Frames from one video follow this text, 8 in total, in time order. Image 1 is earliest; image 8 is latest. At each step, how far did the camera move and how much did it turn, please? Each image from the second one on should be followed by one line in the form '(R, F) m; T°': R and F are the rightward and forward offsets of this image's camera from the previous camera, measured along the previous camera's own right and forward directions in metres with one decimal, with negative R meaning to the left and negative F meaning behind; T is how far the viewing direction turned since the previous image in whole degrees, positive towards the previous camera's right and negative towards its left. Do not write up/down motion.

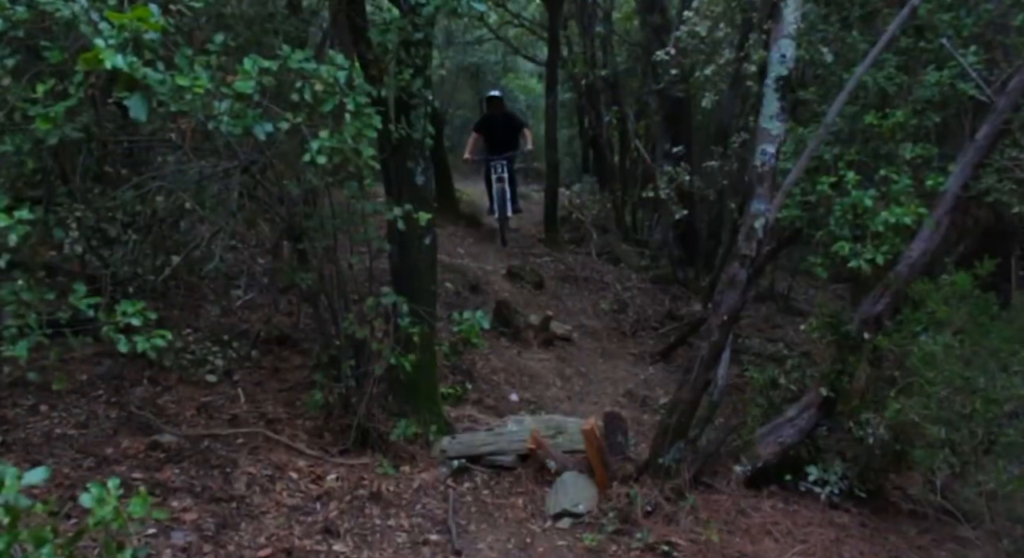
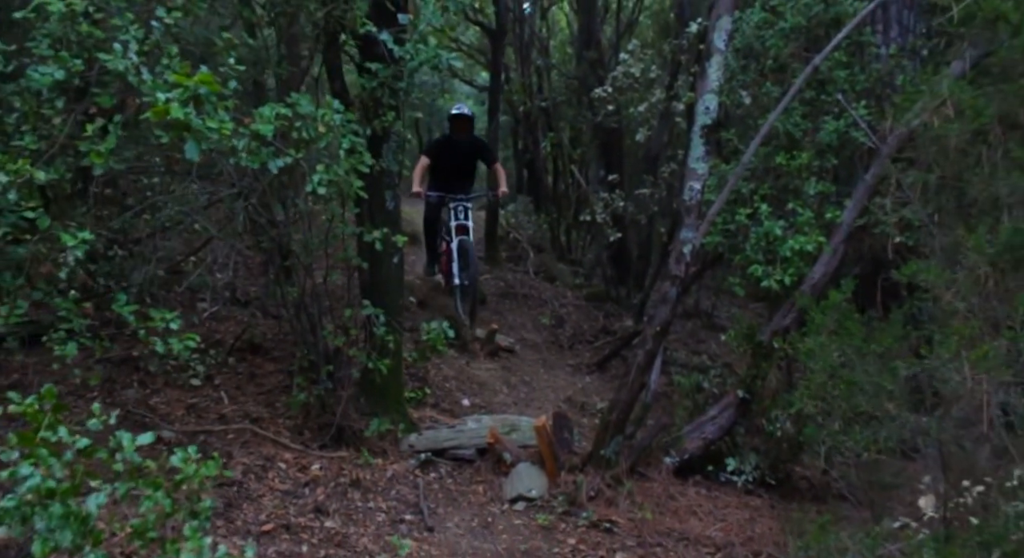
(-0.2, -0.8) m; +4°
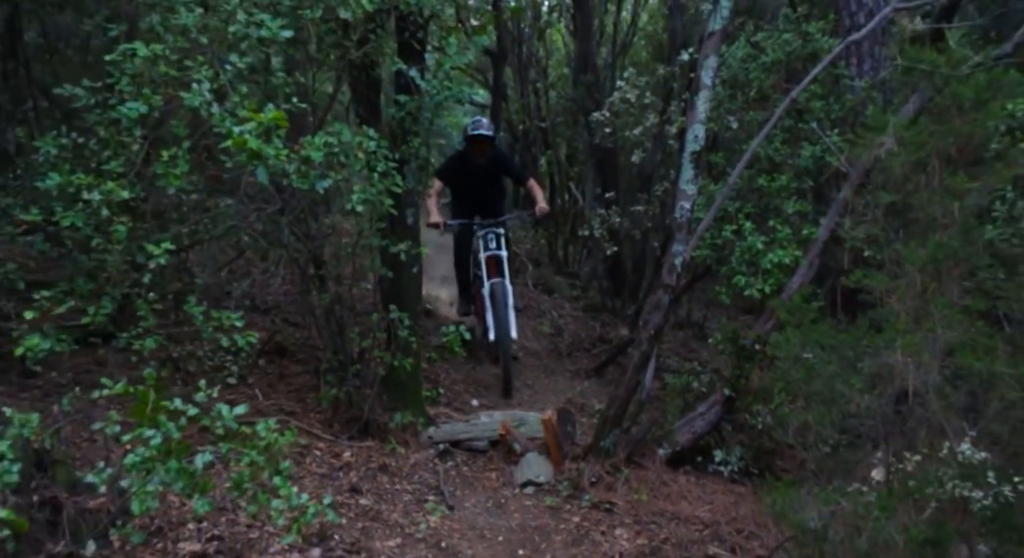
(-0.1, -0.7) m; 0°
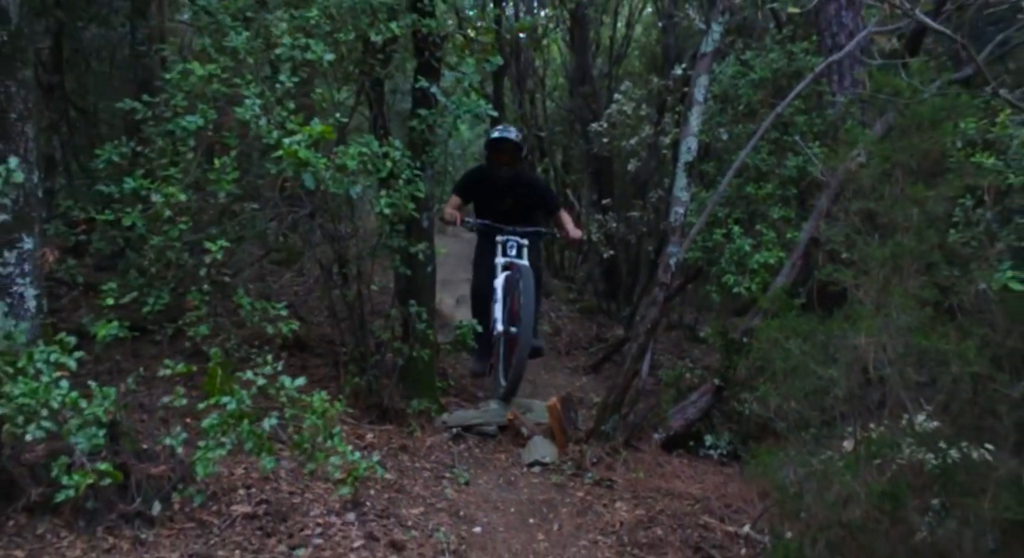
(-0.1, -0.6) m; 0°
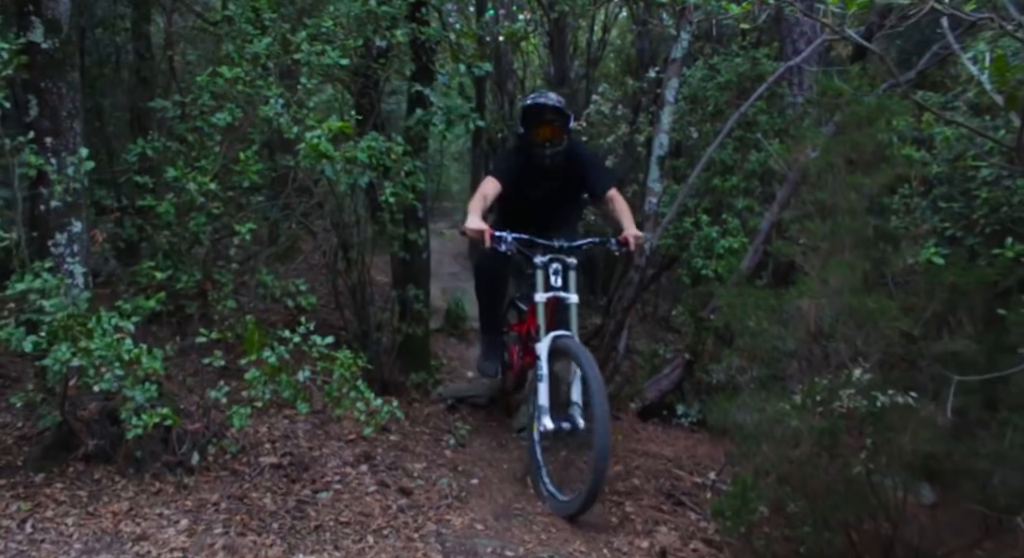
(-0.1, -0.7) m; +1°
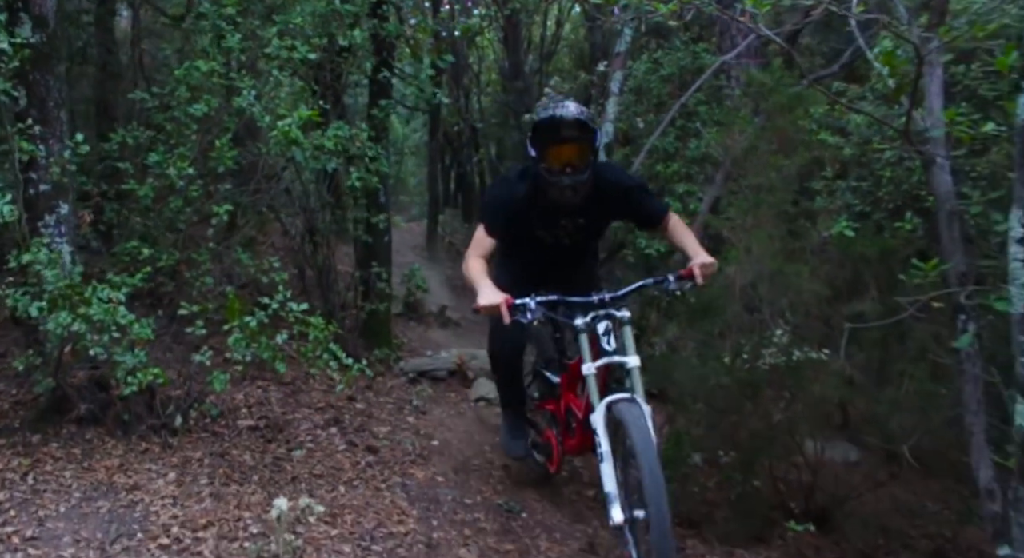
(0.0, -0.6) m; +2°
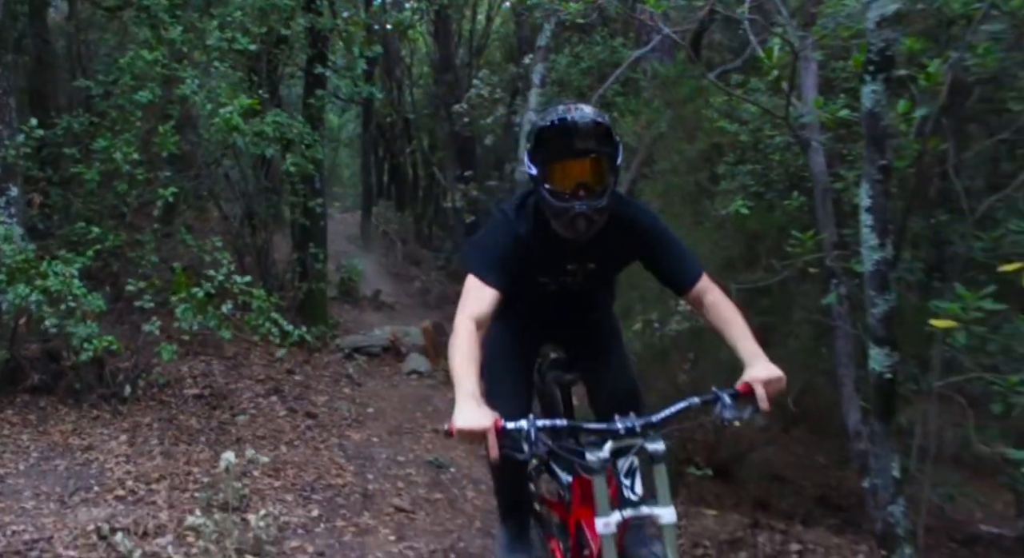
(0.0, -0.5) m; +4°
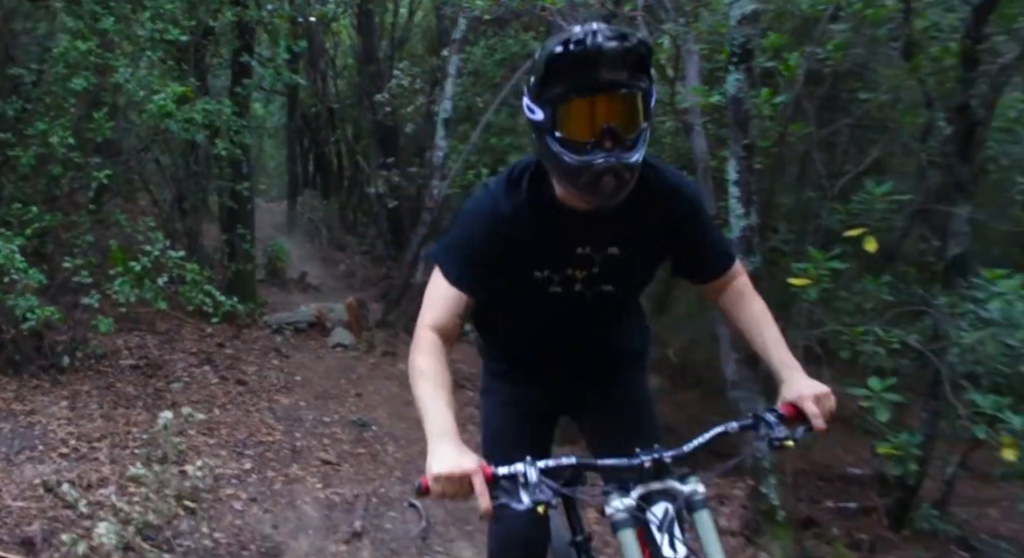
(+0.1, -0.6) m; +4°
